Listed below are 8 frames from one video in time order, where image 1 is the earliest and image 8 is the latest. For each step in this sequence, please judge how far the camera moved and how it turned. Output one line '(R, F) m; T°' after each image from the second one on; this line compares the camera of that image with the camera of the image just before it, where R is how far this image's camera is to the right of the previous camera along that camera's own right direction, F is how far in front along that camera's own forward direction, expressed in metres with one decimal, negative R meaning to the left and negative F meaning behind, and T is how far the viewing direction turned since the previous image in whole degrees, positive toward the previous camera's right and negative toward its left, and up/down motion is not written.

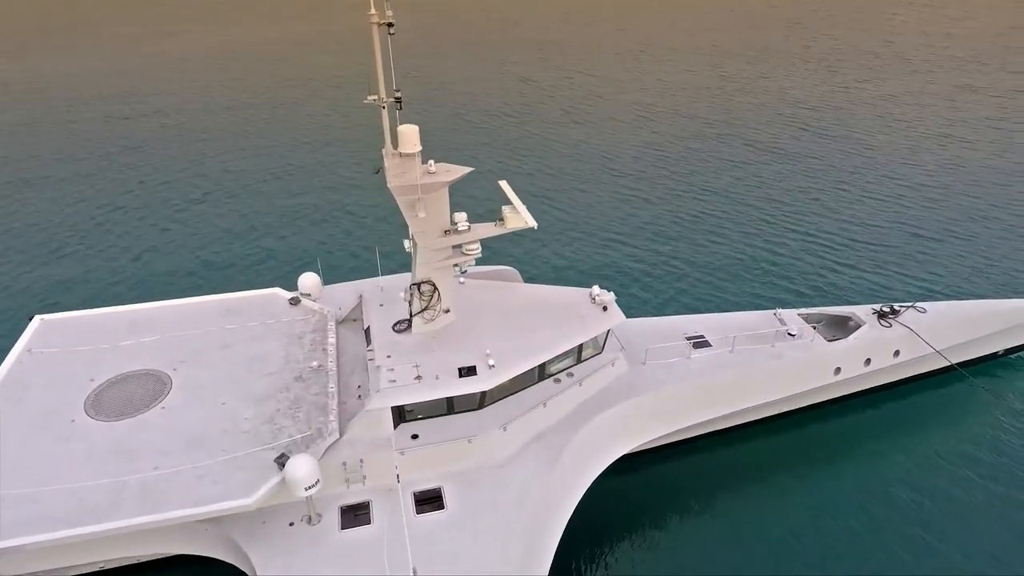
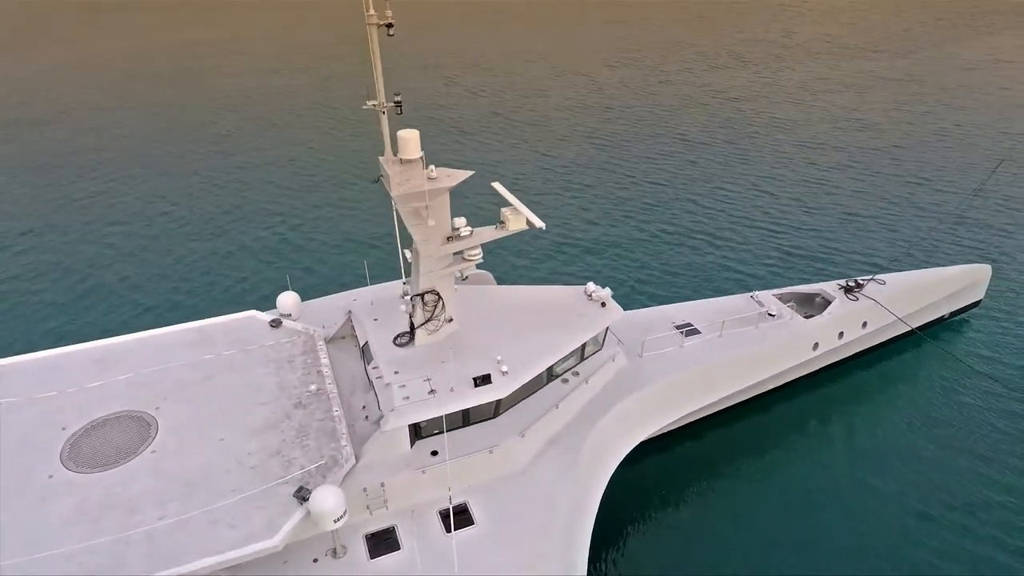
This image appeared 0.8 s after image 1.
(-2.1, +0.5) m; +7°
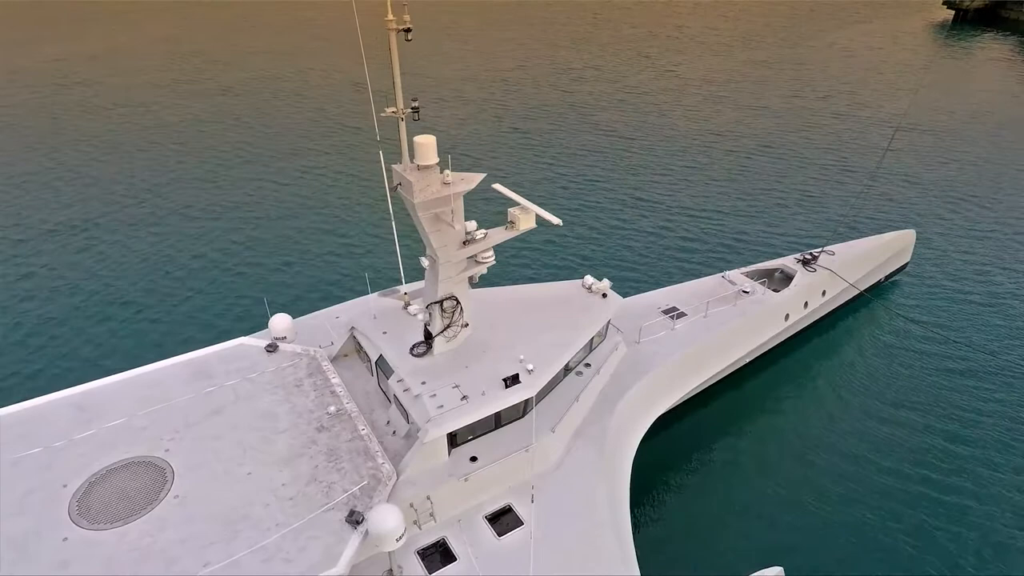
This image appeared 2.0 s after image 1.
(-2.8, +0.1) m; +8°
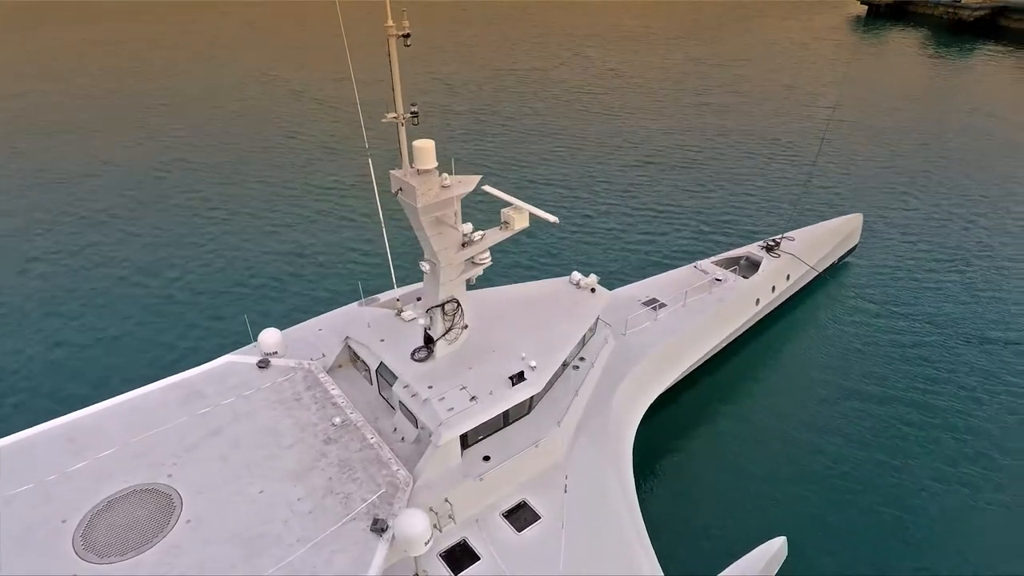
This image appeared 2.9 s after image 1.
(-1.5, -0.2) m; +5°
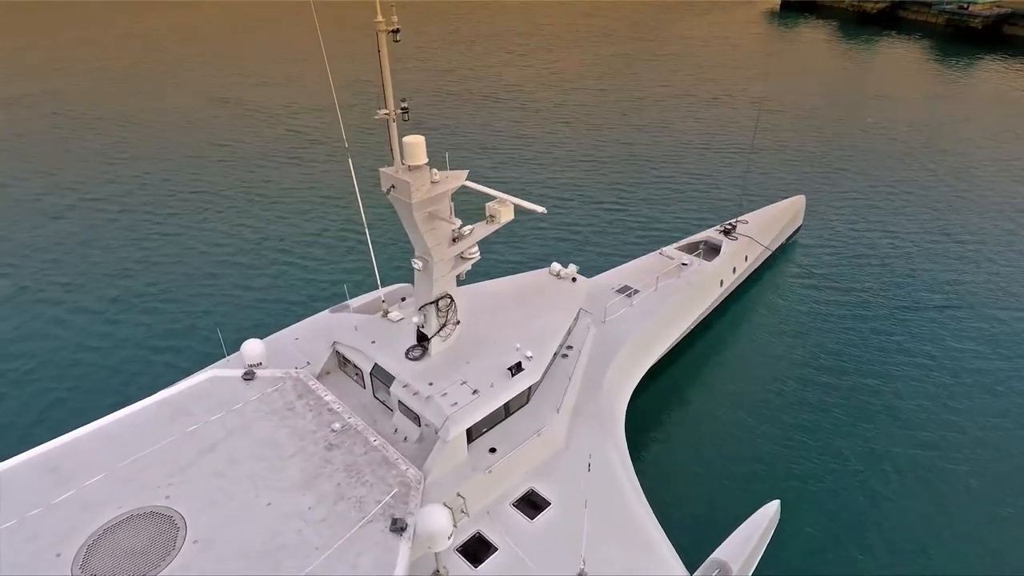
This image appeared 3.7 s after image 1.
(-1.4, -0.1) m; +6°
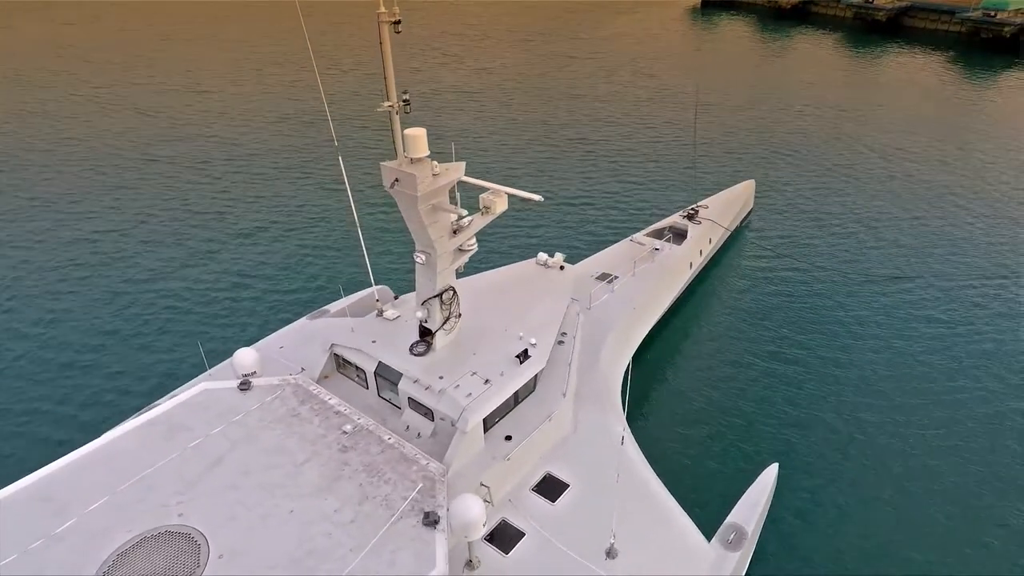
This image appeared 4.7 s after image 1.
(-1.7, -0.1) m; +6°
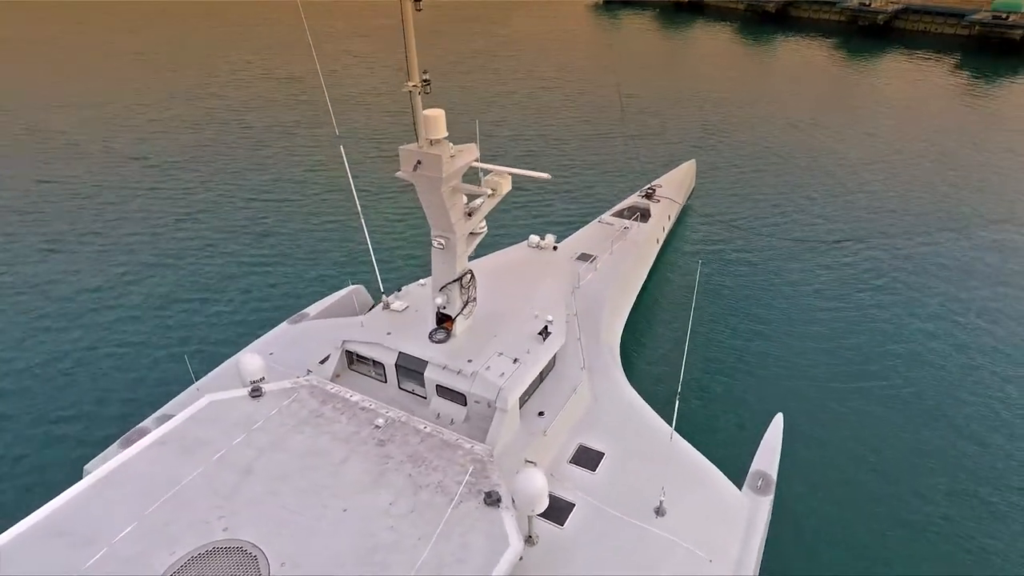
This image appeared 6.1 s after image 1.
(-2.8, +0.1) m; +8°
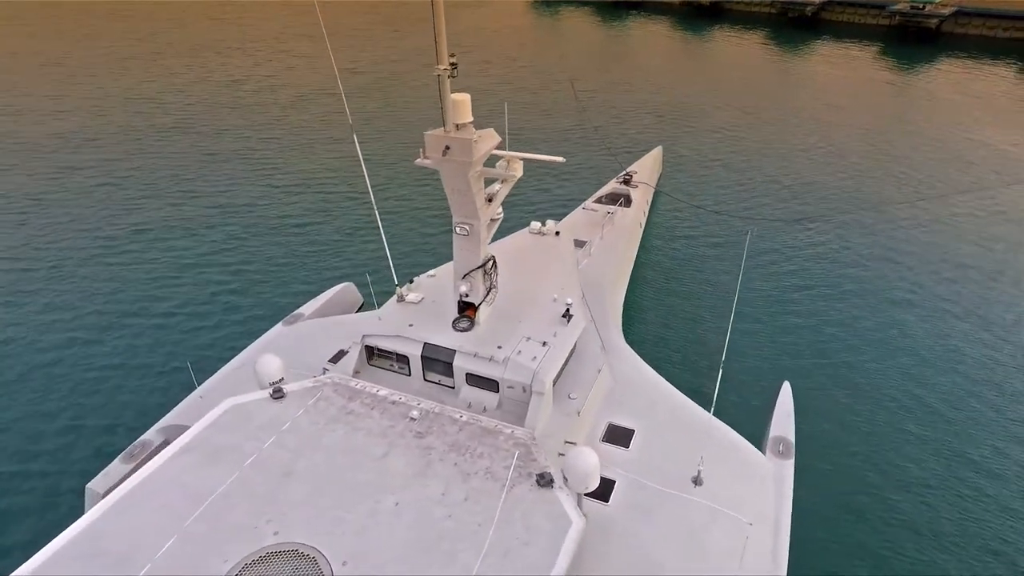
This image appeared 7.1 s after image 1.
(-2.1, +0.1) m; +5°
